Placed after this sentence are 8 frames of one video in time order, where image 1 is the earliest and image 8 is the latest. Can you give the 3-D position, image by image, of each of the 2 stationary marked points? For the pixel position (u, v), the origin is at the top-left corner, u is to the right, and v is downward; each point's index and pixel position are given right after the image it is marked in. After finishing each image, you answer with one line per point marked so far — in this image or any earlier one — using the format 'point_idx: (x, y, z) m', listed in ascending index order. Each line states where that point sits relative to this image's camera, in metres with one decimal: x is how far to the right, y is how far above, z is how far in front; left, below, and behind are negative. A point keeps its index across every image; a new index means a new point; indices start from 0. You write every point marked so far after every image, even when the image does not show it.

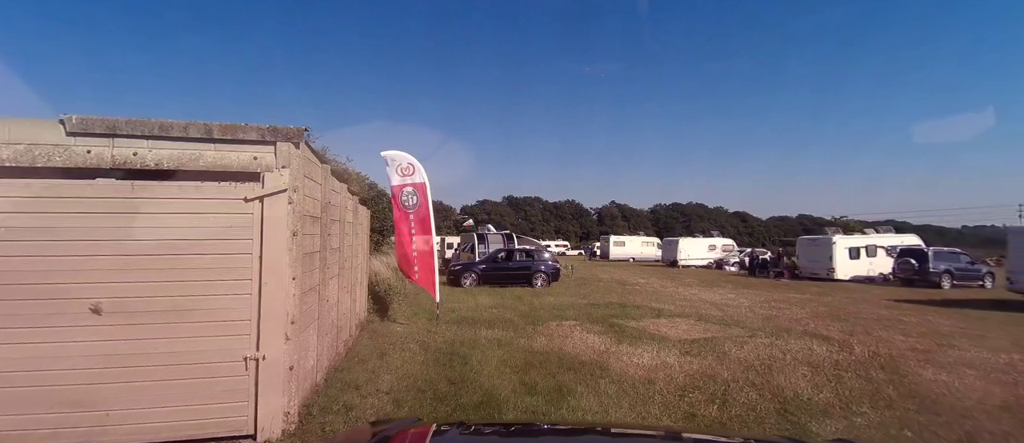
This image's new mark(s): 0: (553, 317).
0: (+0.9, -2.2, +10.8) m
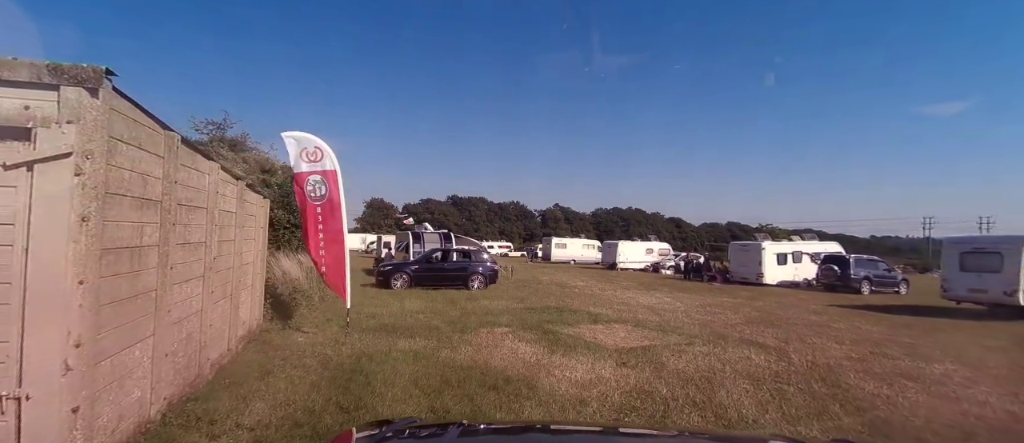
0: (-0.6, -2.2, +9.9) m
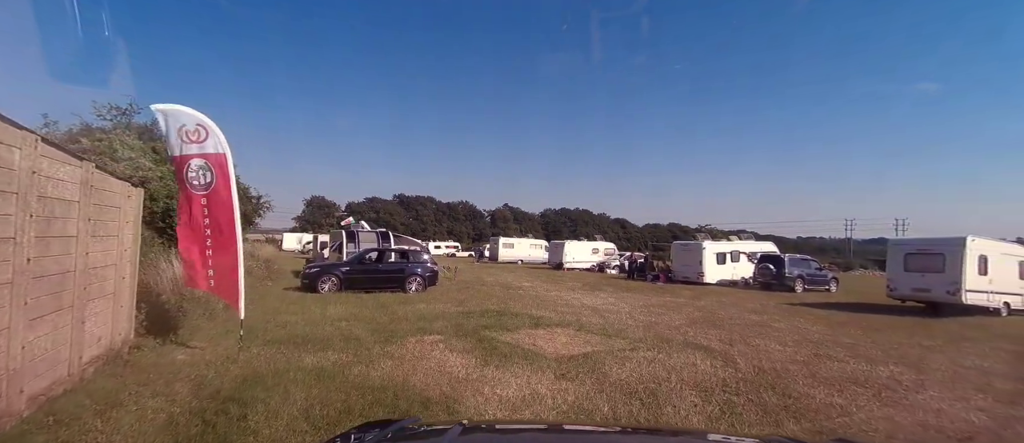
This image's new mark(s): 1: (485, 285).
0: (-1.9, -2.1, +8.9) m
1: (-1.1, -2.6, +18.6) m
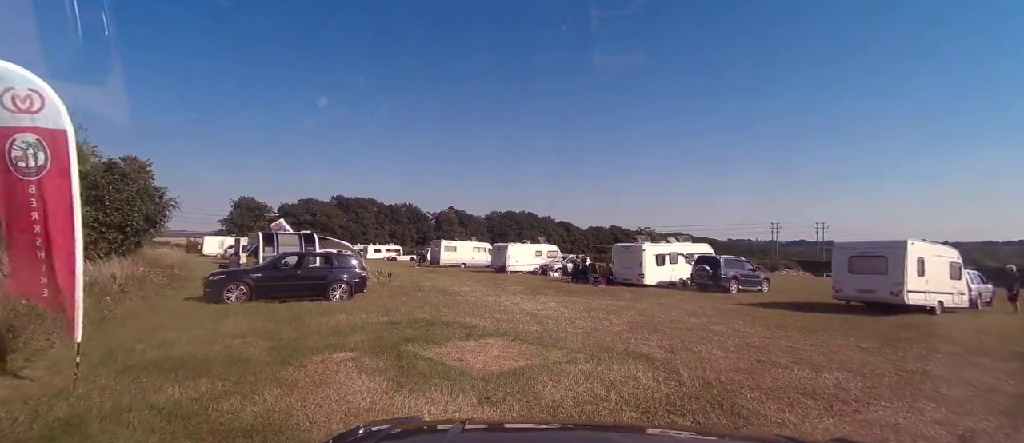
0: (-3.2, -2.1, +7.7) m
1: (-3.5, -2.6, +17.4) m
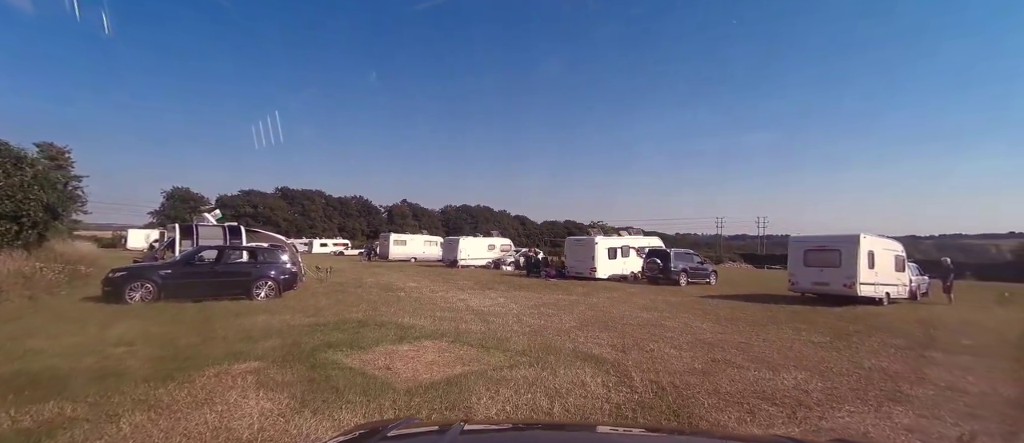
0: (-4.1, -1.9, +6.6) m
1: (-5.3, -2.3, +16.2) m
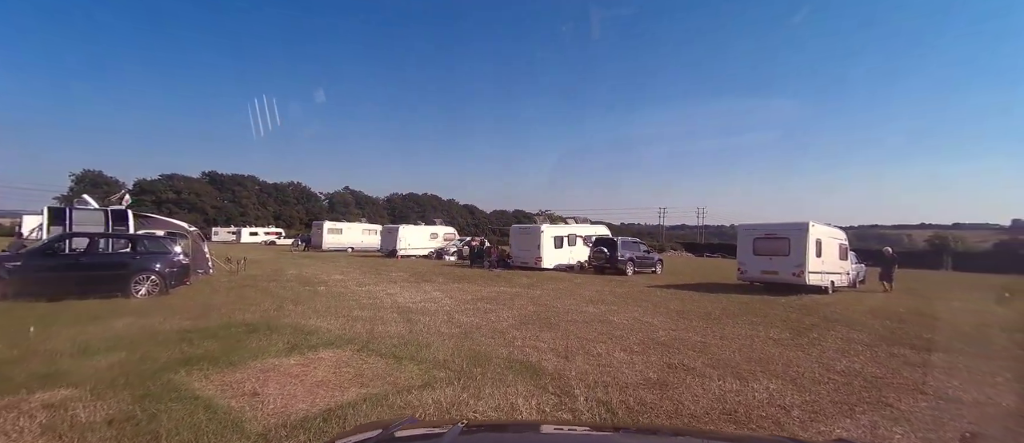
0: (-5.0, -1.6, +4.8) m
1: (-7.3, -1.8, +14.2) m
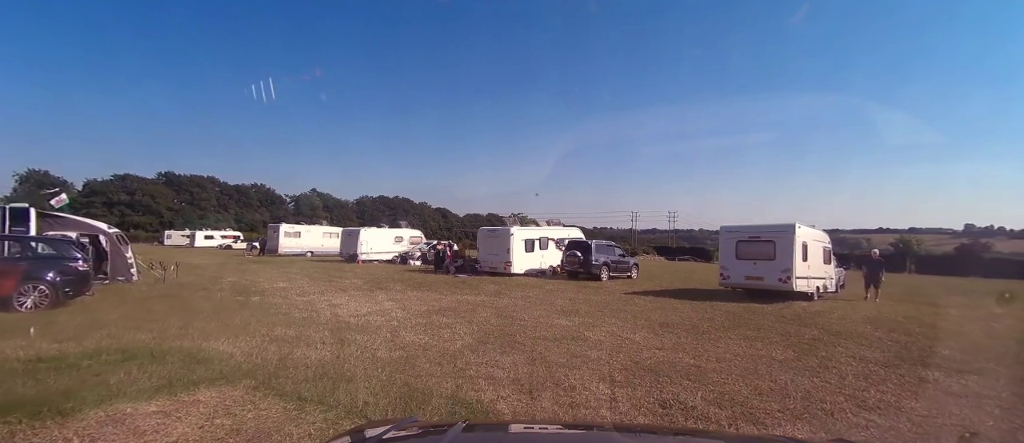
0: (-5.5, -1.6, +3.2) m
1: (-8.3, -1.8, +12.5) m
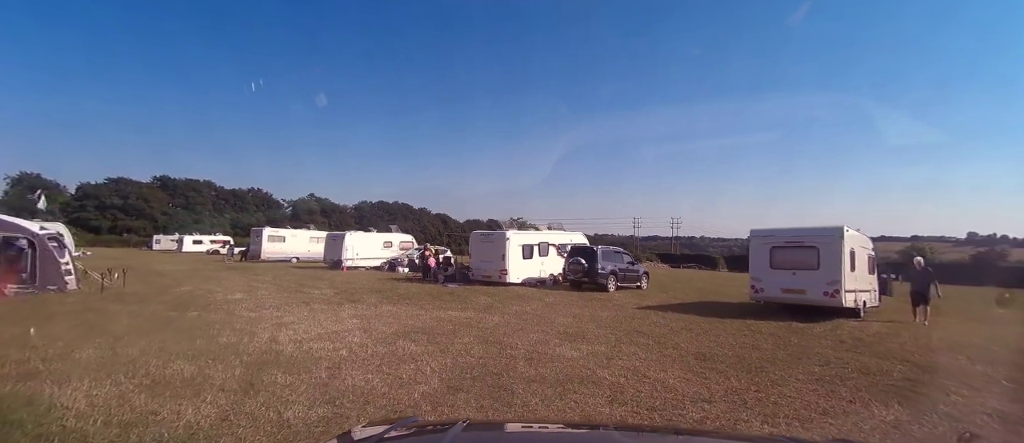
0: (-5.6, -1.5, +1.2) m
1: (-8.4, -1.8, +10.5) m
